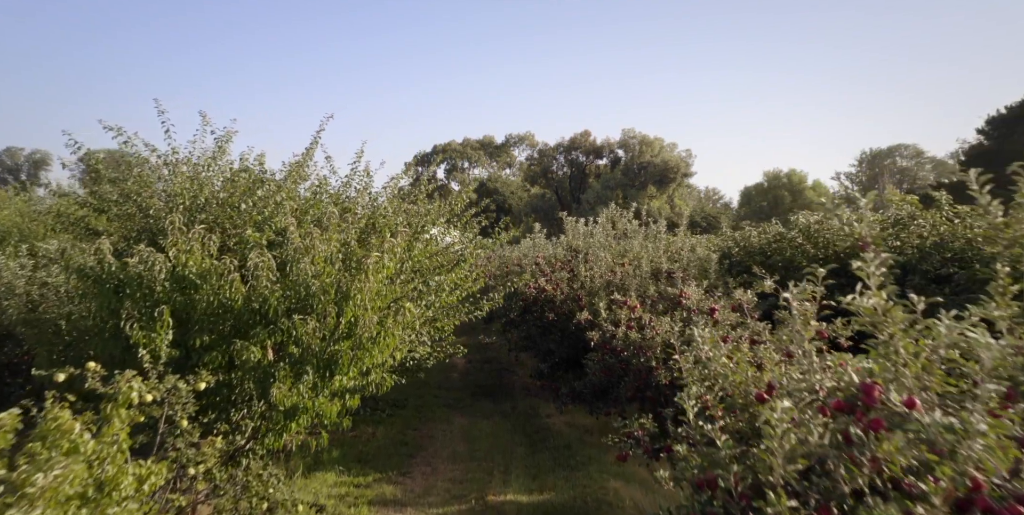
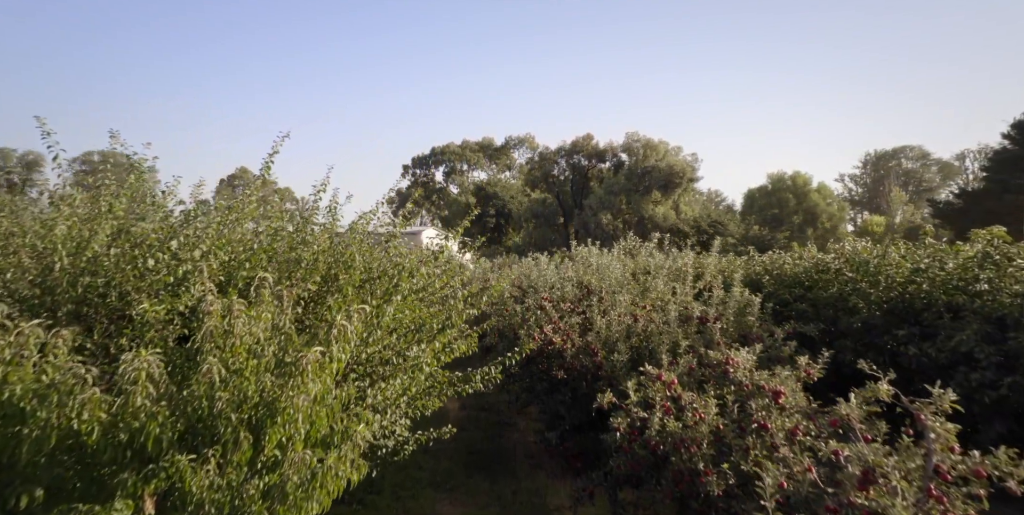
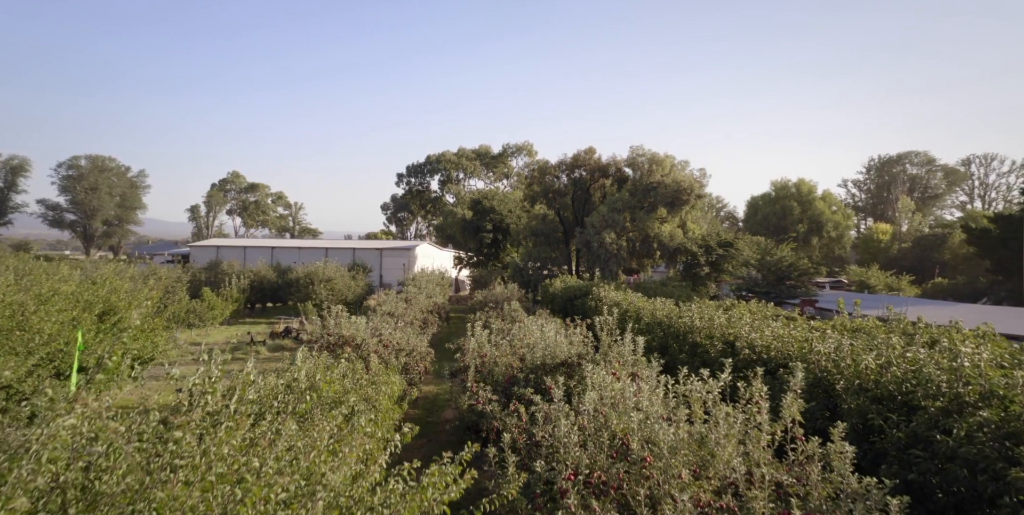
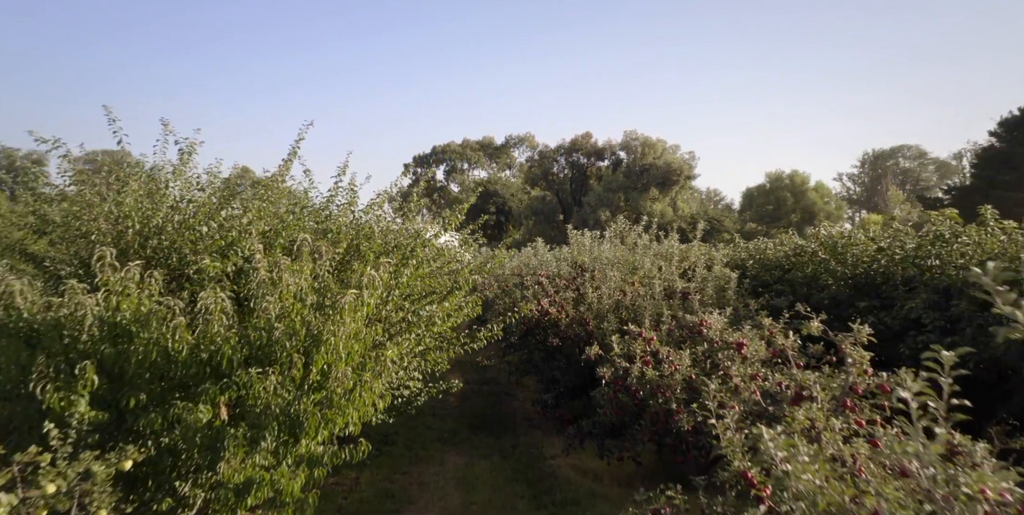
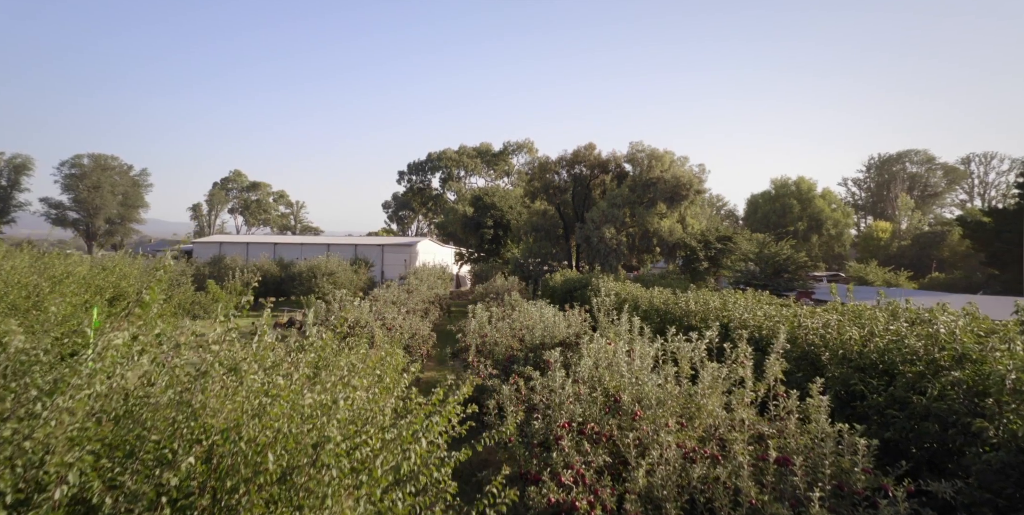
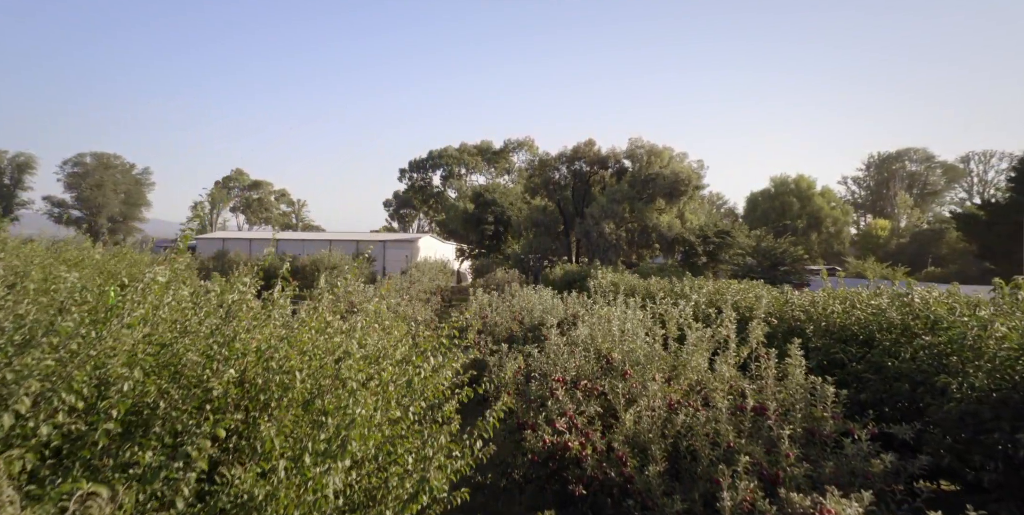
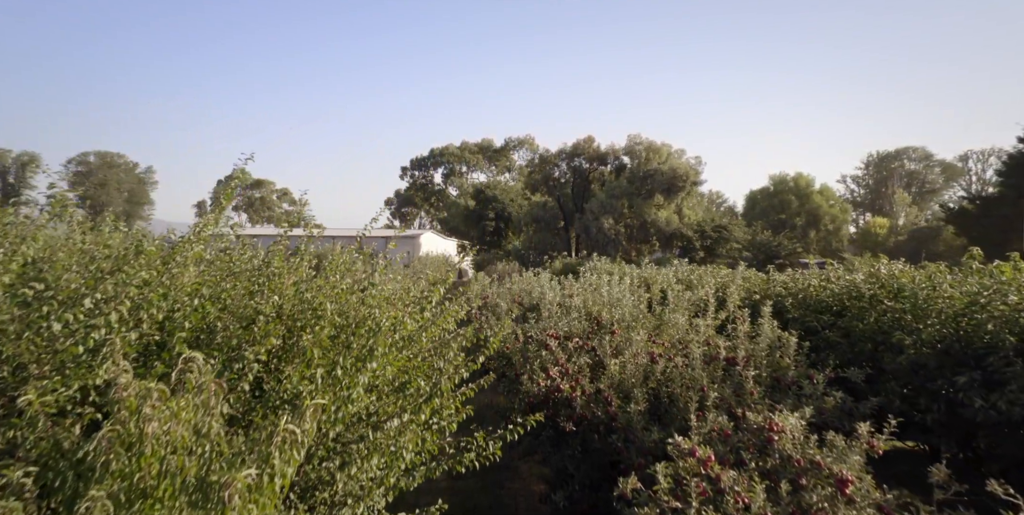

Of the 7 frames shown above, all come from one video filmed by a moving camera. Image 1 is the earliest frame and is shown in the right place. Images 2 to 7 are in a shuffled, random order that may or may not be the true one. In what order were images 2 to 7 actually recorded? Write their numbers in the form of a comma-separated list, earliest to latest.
4, 2, 7, 6, 5, 3
